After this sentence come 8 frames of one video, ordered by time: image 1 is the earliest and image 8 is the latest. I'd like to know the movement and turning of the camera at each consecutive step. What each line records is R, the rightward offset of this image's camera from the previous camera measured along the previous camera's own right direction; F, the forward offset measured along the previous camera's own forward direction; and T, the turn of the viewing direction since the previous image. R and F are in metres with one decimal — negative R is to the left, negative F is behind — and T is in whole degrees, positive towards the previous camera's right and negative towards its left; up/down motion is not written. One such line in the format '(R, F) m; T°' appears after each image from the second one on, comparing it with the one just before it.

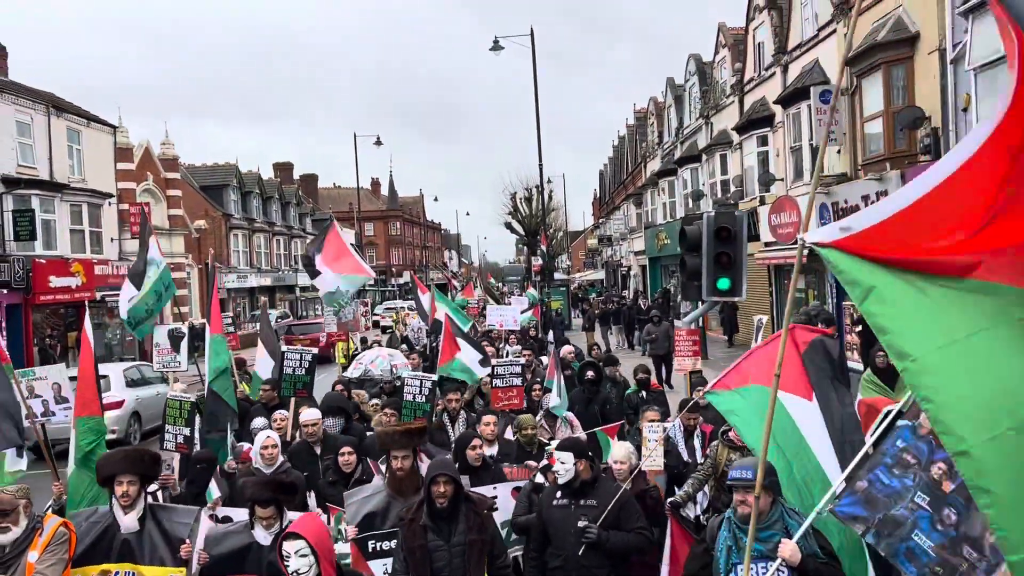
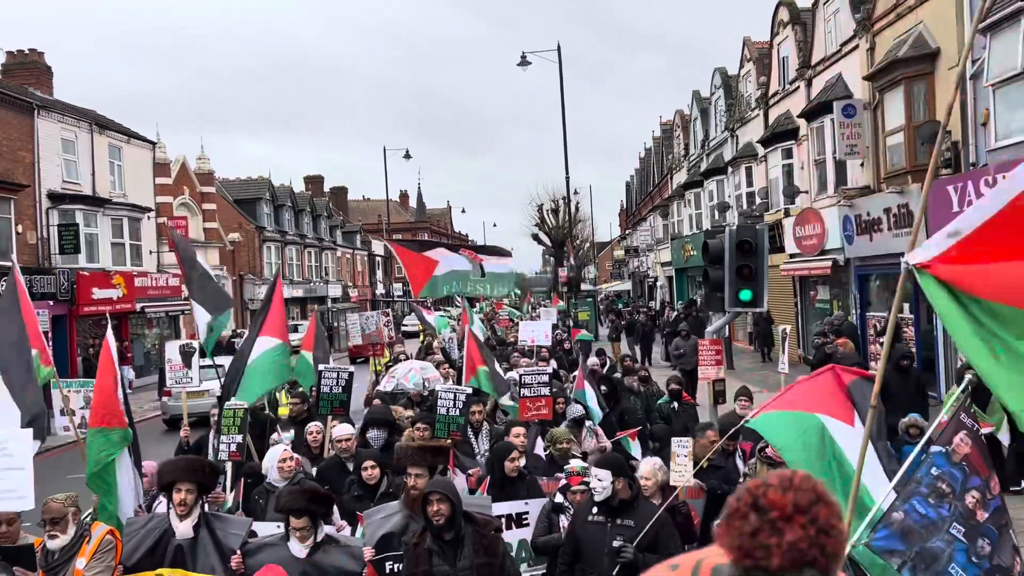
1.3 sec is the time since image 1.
(0.0, -0.4) m; -2°
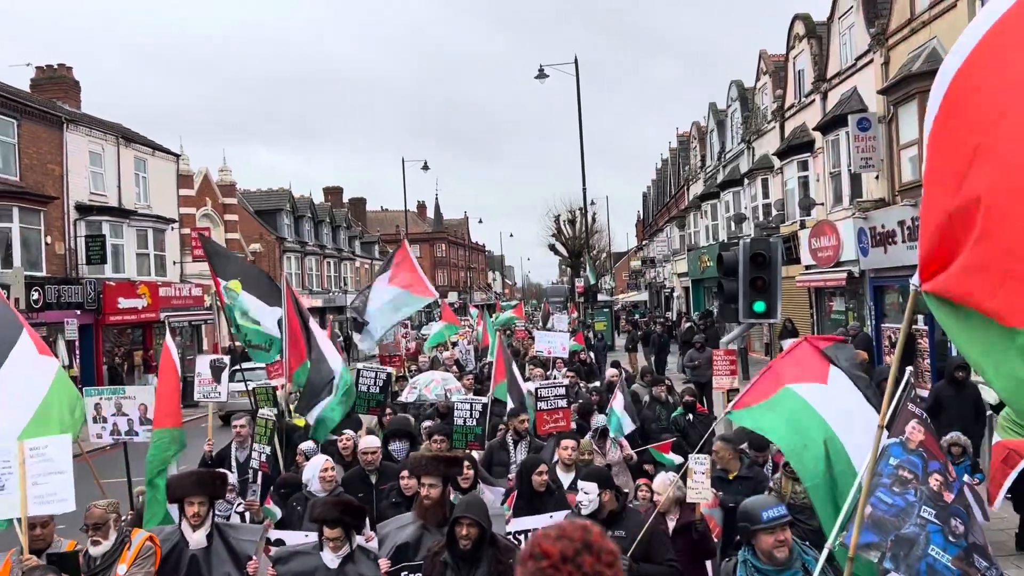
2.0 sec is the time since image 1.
(0.0, -0.2) m; -1°
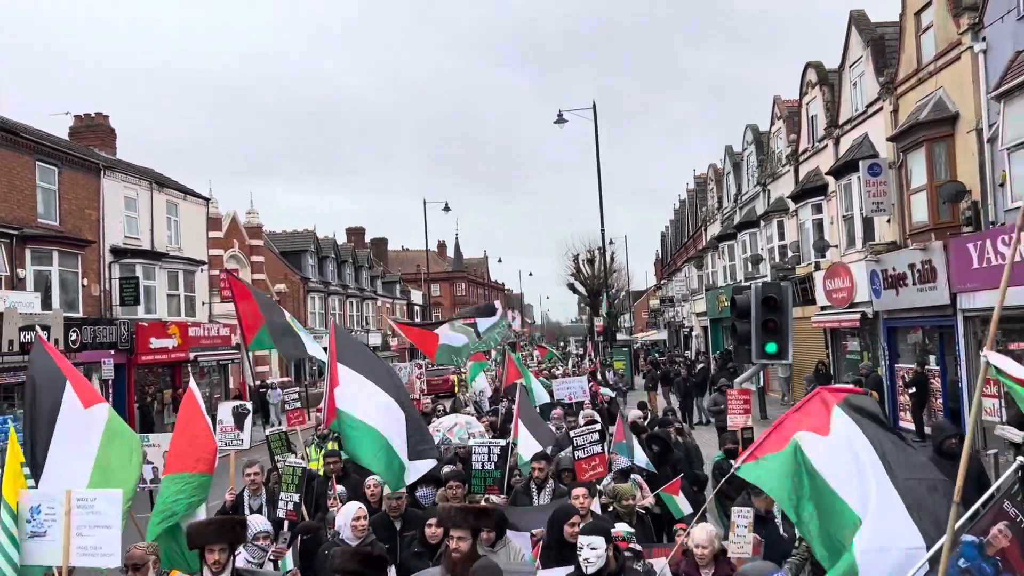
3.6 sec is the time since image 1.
(0.0, -0.5) m; -1°
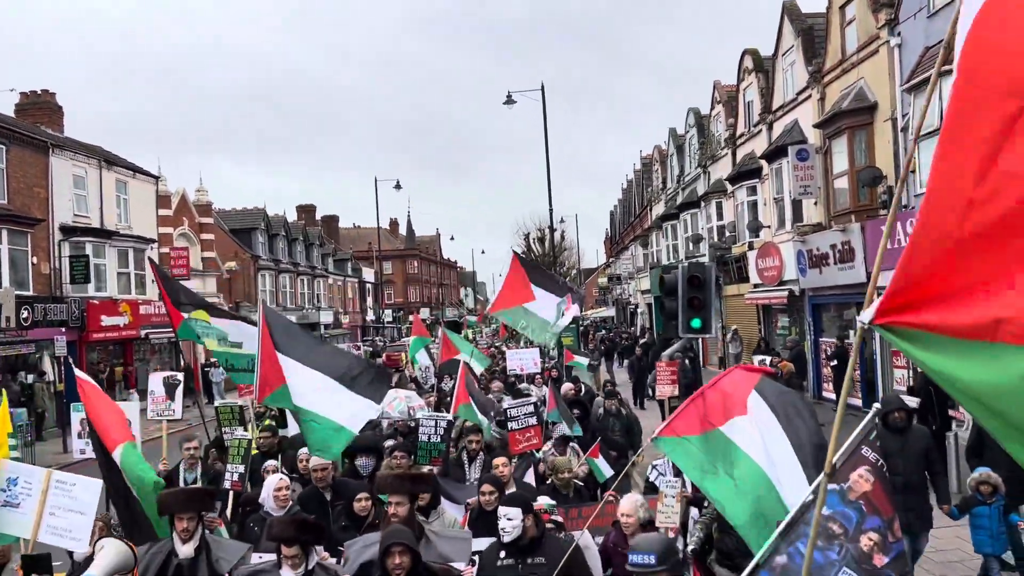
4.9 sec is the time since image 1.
(+0.1, -0.7) m; +3°
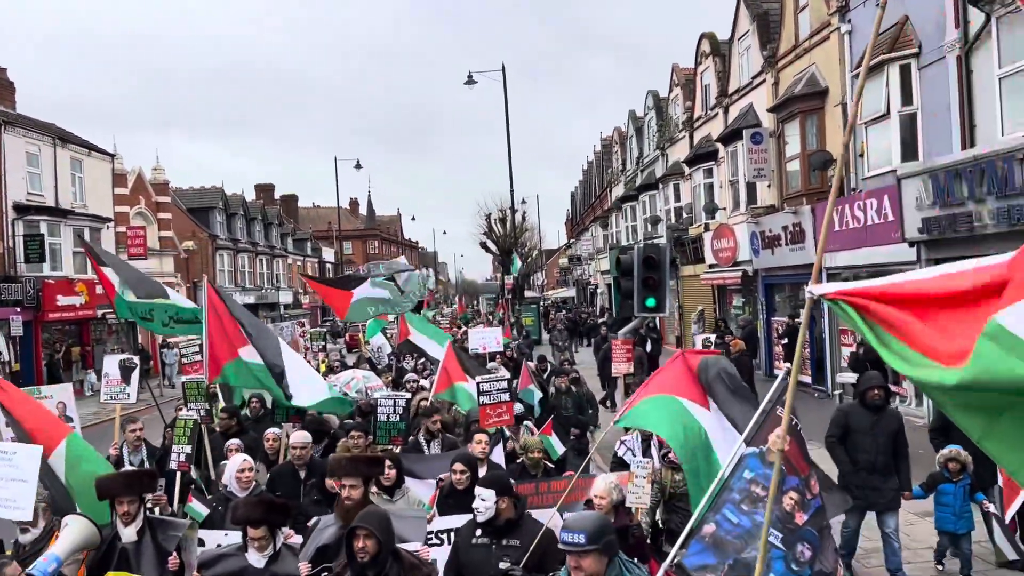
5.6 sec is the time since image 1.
(0.0, -0.3) m; +3°
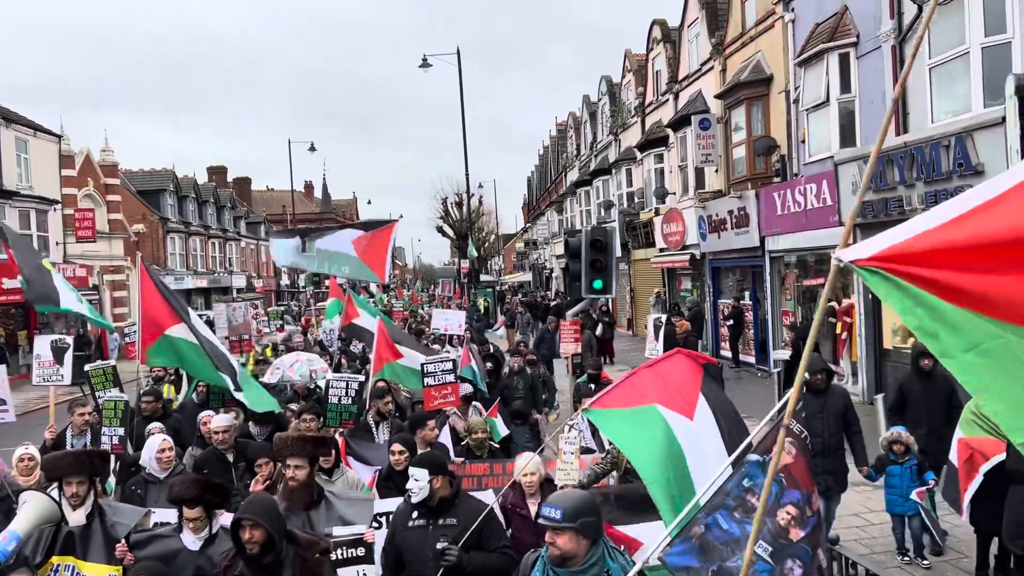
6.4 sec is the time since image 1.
(+0.1, -0.3) m; +3°
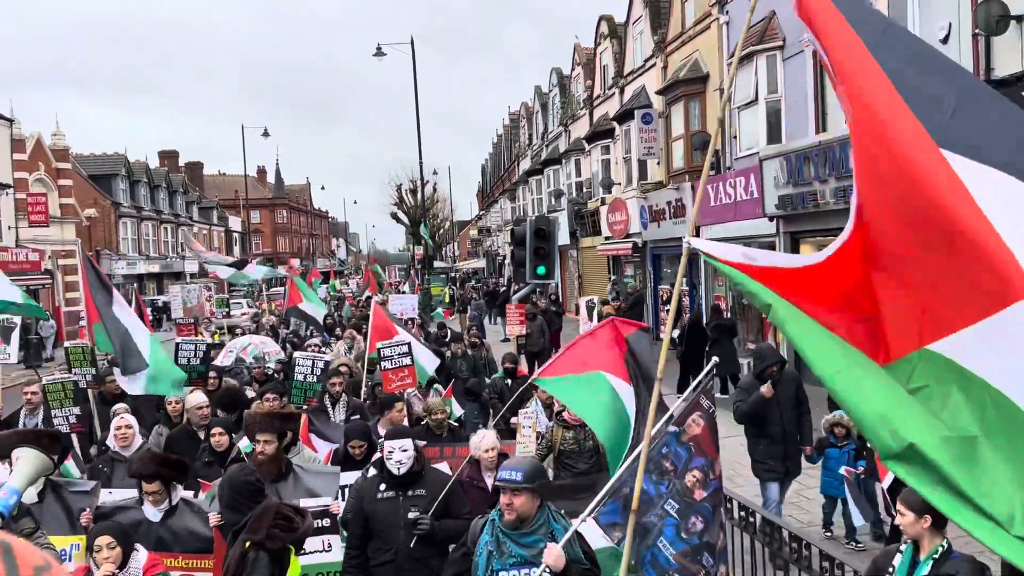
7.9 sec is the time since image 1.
(+0.1, -0.9) m; +3°
